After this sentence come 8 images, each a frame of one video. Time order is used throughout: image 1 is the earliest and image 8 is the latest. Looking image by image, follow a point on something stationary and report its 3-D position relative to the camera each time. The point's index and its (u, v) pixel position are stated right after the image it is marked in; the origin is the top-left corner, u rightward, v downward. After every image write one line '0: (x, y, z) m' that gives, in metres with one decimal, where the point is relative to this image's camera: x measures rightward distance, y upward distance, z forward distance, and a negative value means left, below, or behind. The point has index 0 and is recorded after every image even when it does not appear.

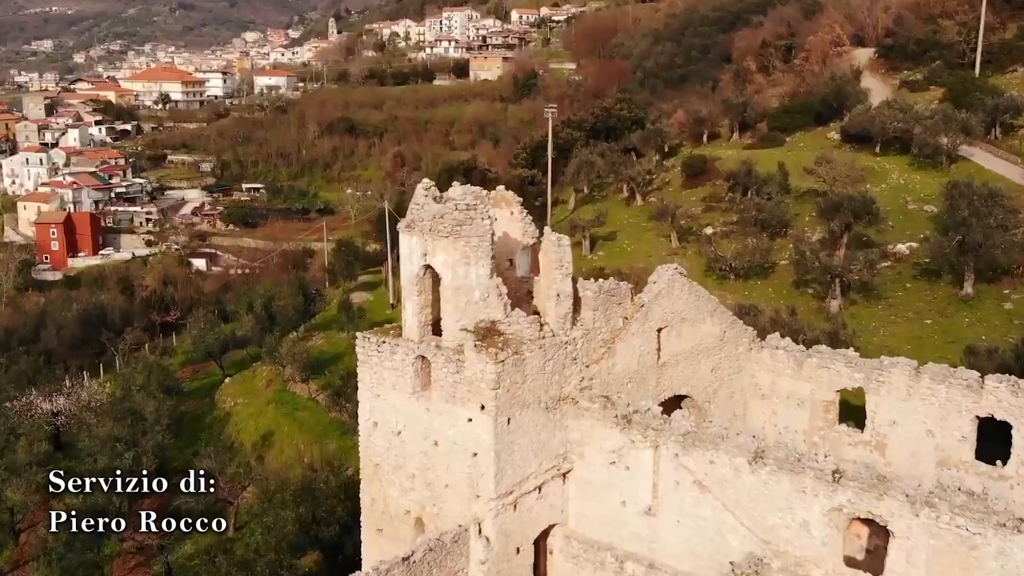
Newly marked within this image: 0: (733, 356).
0: (+3.9, -1.2, +18.3) m
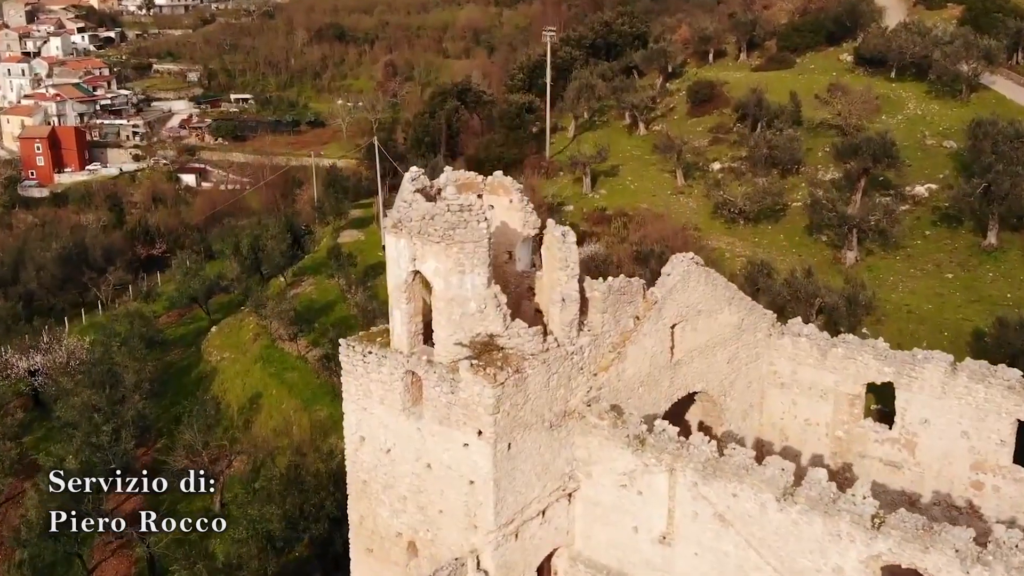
0: (+3.9, -0.9, +16.9) m
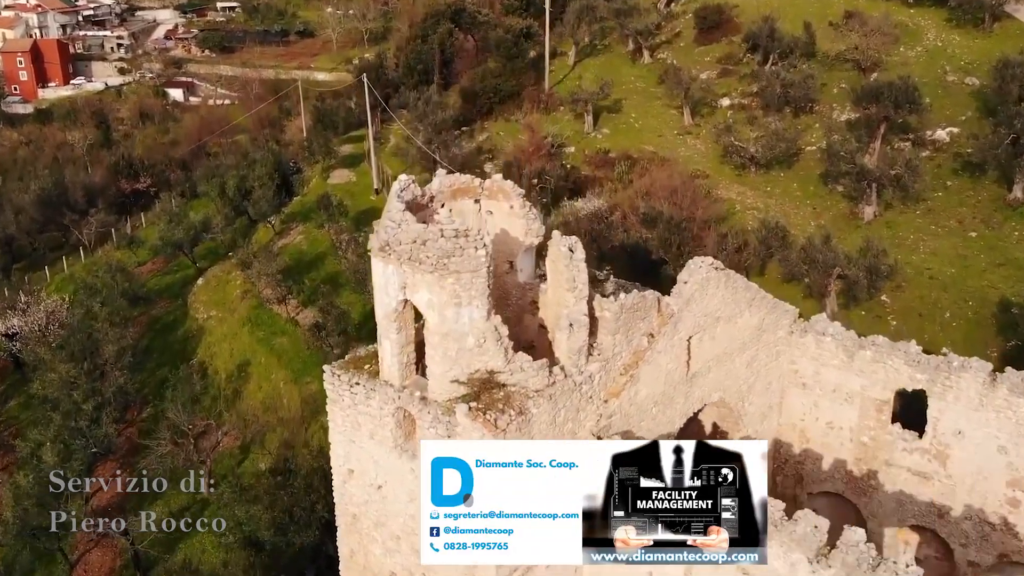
0: (+3.9, -0.9, +15.6) m
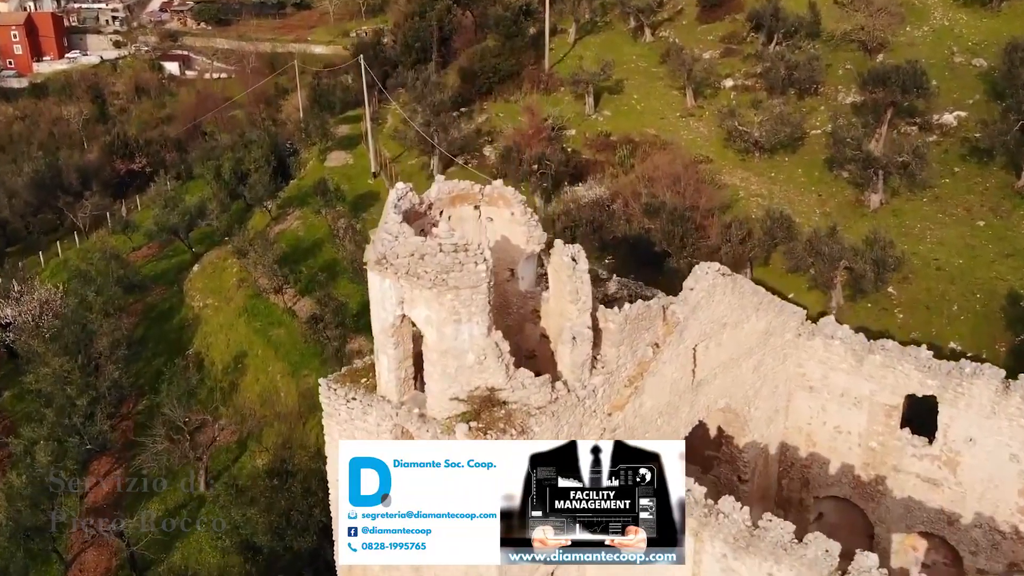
0: (+3.9, -0.9, +15.3) m
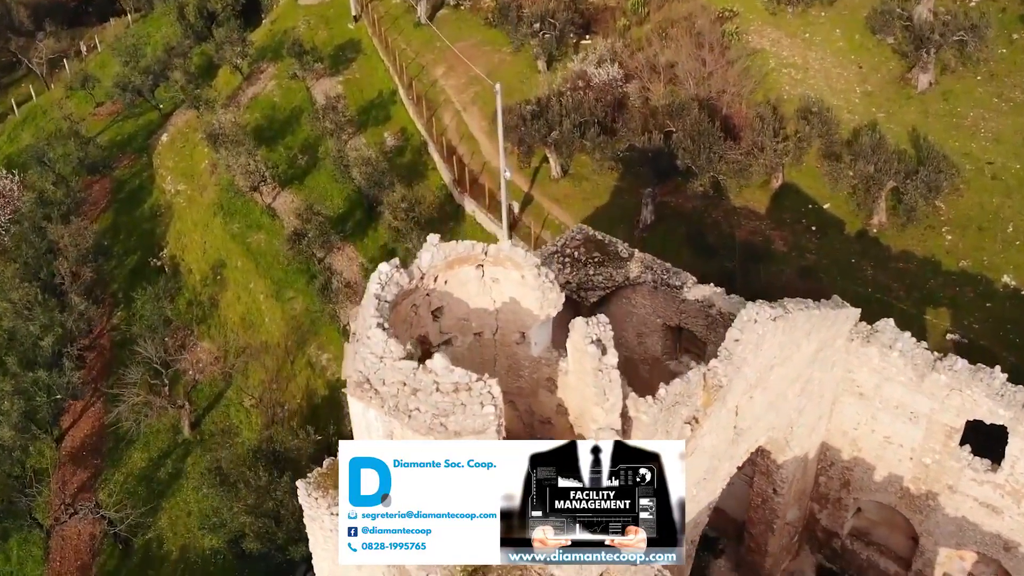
0: (+4.0, -0.9, +13.3) m
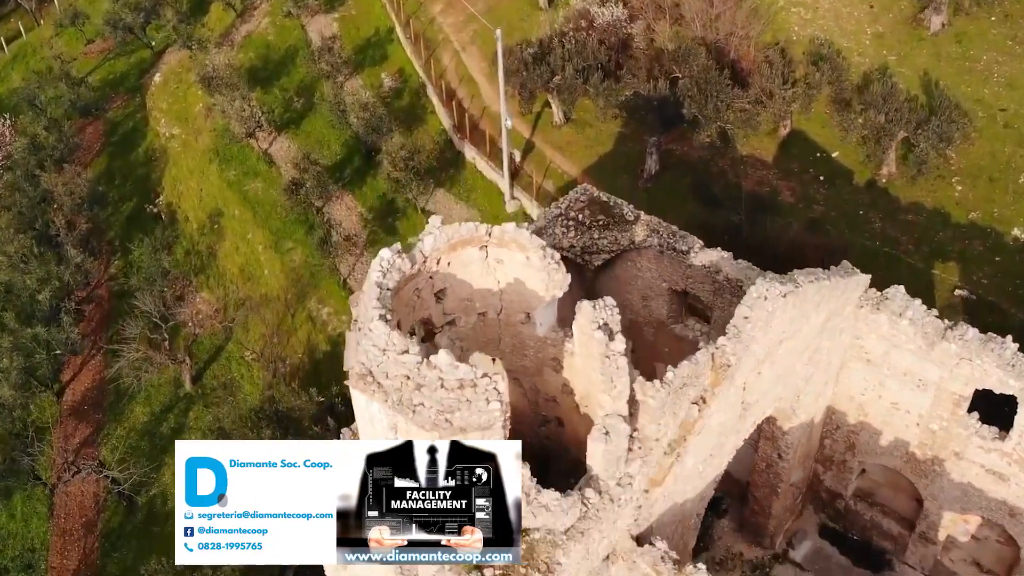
0: (+4.0, -0.5, +13.1) m
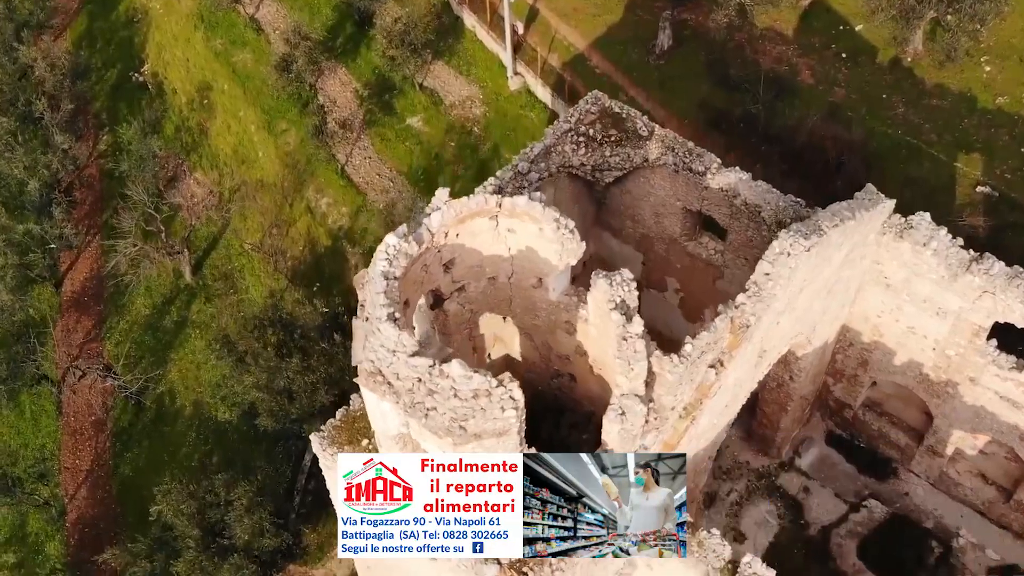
0: (+4.2, +0.4, +12.6) m
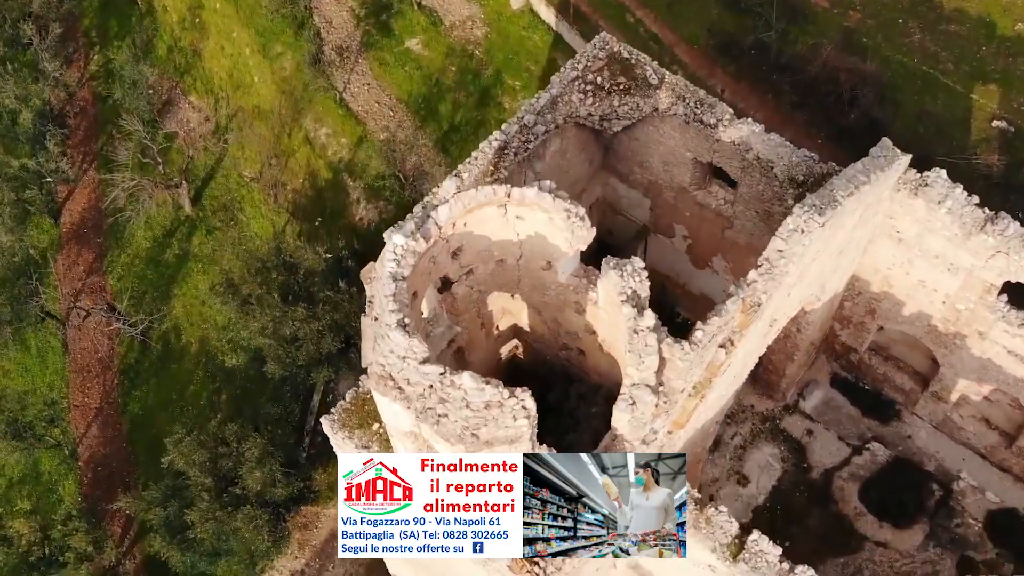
0: (+4.2, +0.8, +12.4) m
